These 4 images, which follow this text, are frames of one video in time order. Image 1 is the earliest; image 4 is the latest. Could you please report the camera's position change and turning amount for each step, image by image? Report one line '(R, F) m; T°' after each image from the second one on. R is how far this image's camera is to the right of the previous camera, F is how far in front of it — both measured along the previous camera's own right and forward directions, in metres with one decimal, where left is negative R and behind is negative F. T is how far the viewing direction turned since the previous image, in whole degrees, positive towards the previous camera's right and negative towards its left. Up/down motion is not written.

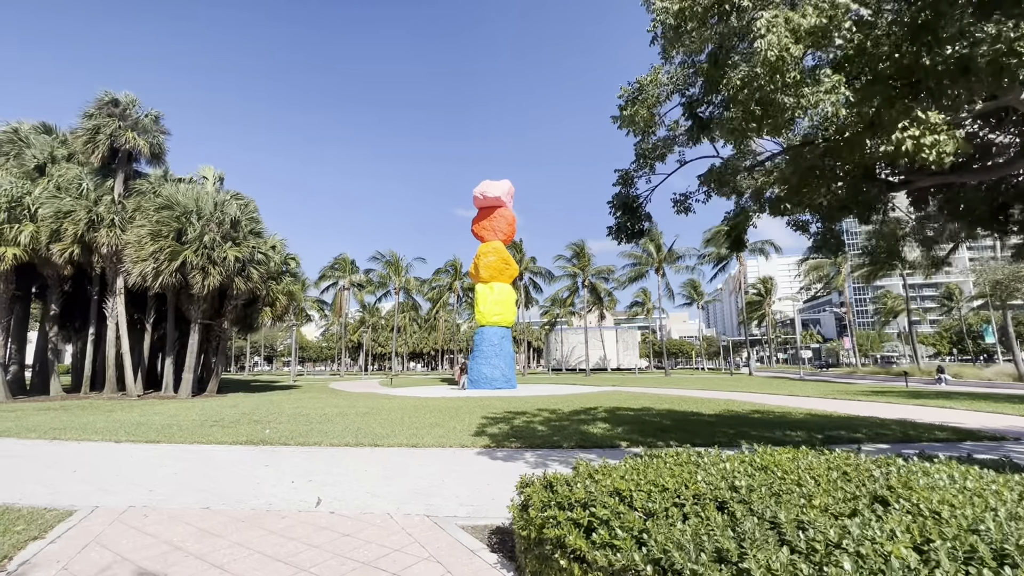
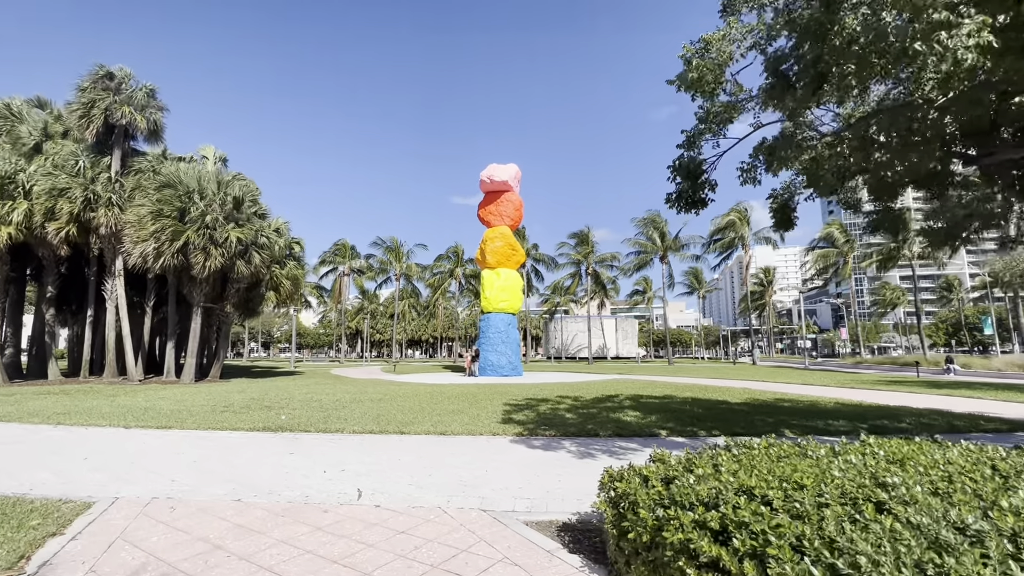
(-0.8, +0.6) m; +1°
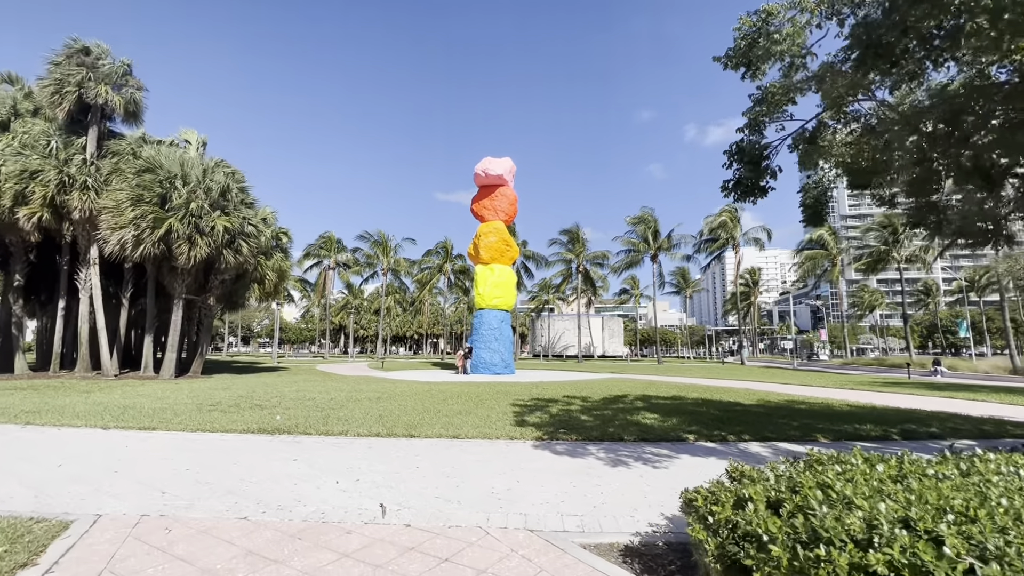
(-0.7, +0.7) m; +2°
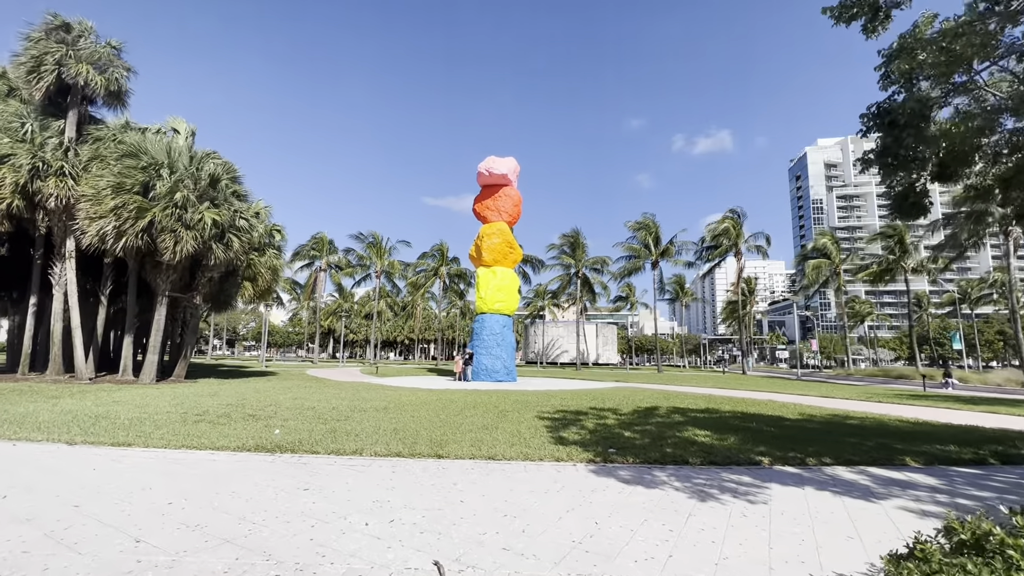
(-1.0, +1.4) m; +1°
